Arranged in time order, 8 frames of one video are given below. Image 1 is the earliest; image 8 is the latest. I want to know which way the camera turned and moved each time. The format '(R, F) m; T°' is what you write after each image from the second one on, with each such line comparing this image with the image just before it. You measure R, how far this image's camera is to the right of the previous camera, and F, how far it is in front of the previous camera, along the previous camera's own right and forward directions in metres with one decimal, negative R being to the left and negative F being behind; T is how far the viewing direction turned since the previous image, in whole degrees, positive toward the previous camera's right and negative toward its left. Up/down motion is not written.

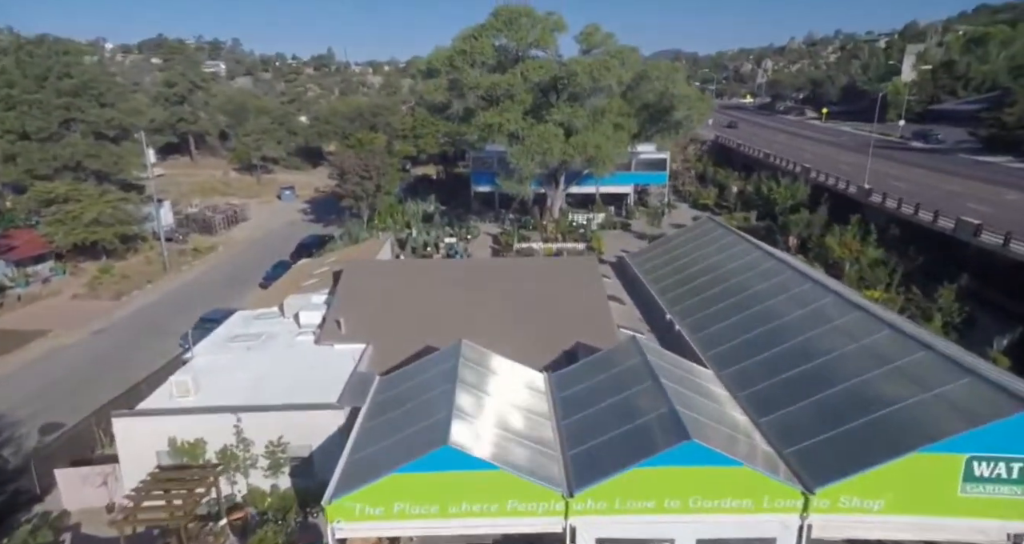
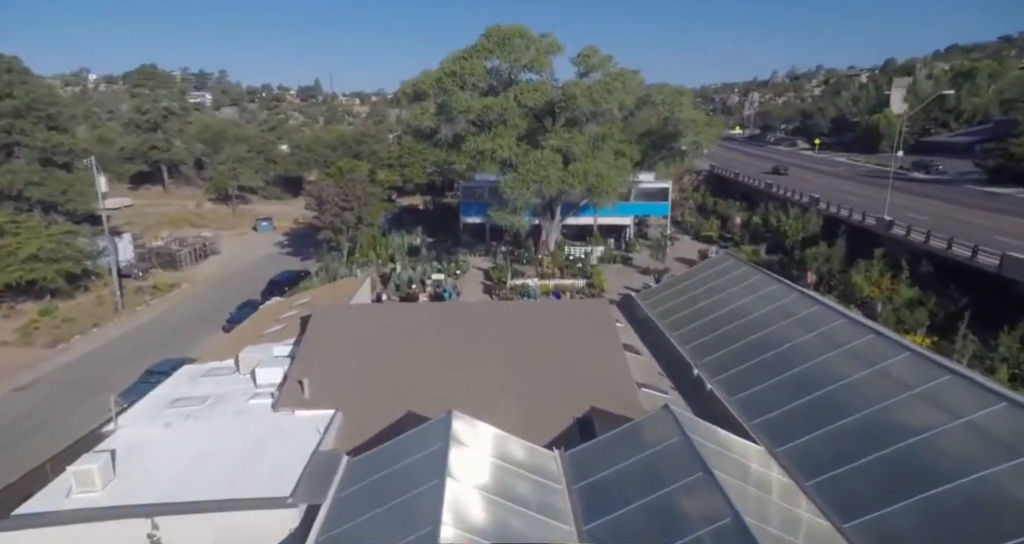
(-0.3, +2.6) m; +1°
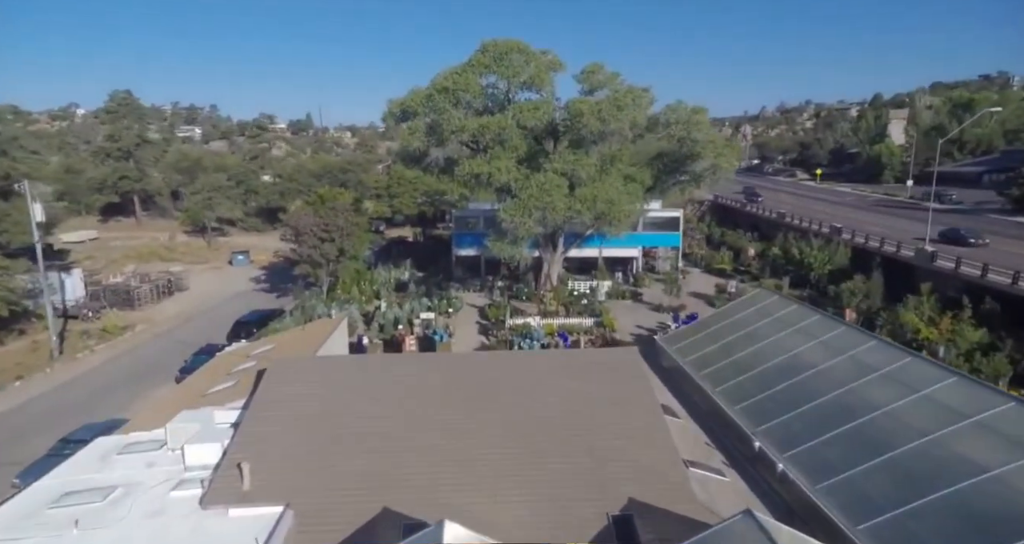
(-0.3, +3.2) m; +1°
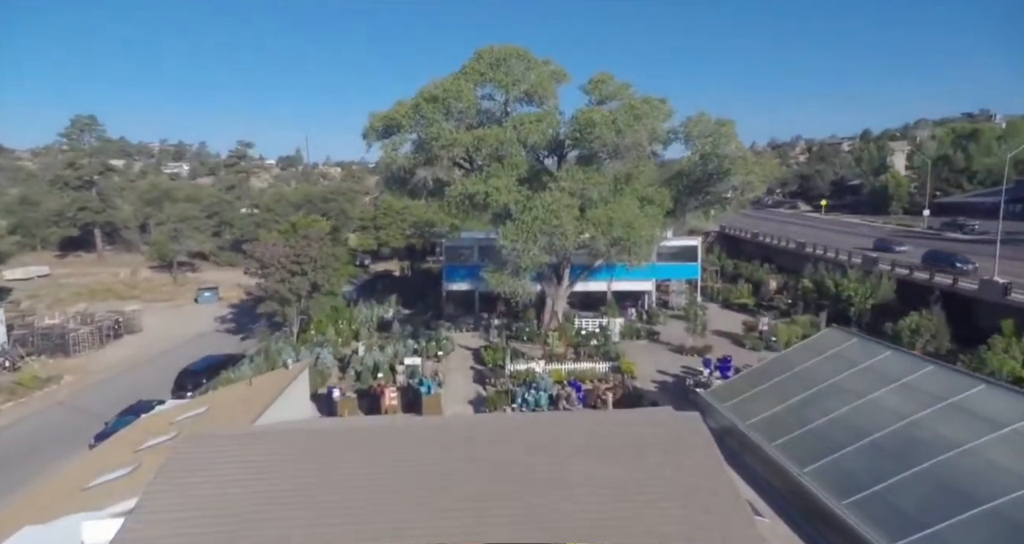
(-0.3, +3.8) m; +1°
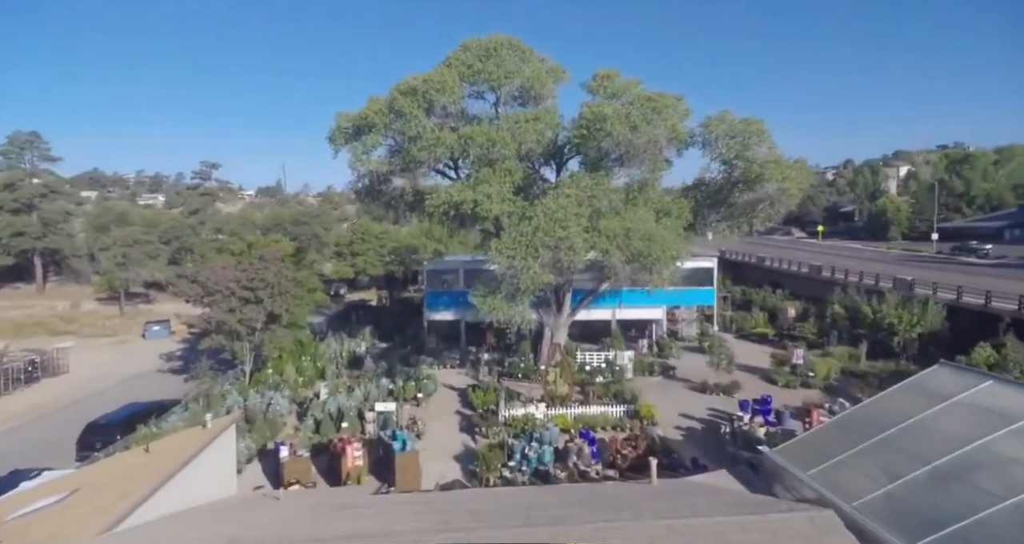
(-0.3, +3.8) m; +1°
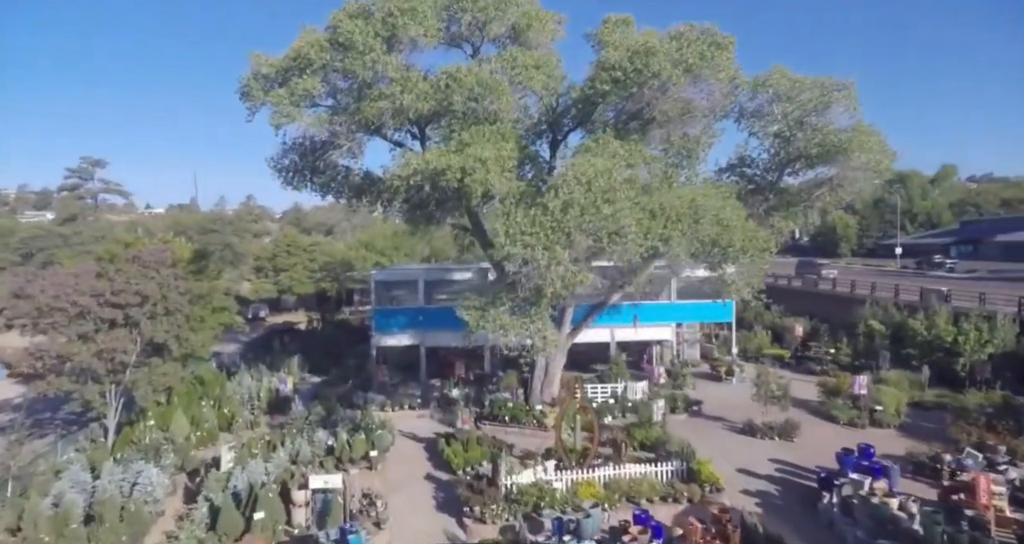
(-1.4, +5.8) m; +6°
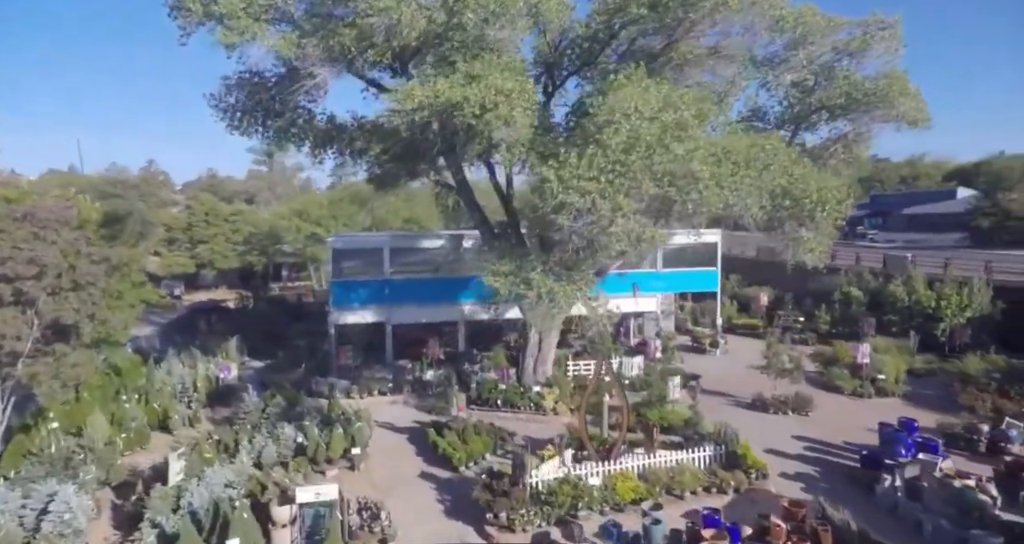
(-1.8, +2.2) m; +7°
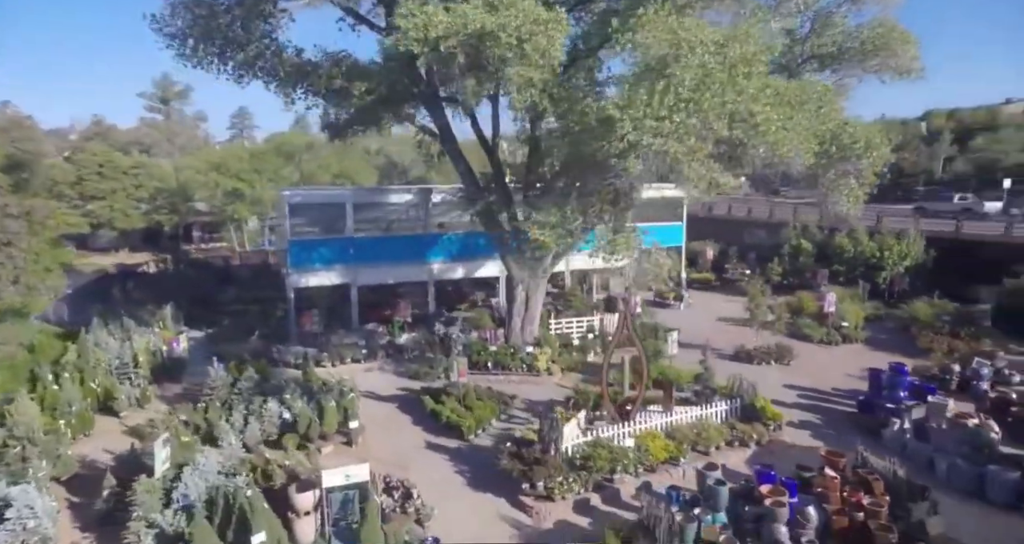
(-1.9, +1.0) m; +8°
